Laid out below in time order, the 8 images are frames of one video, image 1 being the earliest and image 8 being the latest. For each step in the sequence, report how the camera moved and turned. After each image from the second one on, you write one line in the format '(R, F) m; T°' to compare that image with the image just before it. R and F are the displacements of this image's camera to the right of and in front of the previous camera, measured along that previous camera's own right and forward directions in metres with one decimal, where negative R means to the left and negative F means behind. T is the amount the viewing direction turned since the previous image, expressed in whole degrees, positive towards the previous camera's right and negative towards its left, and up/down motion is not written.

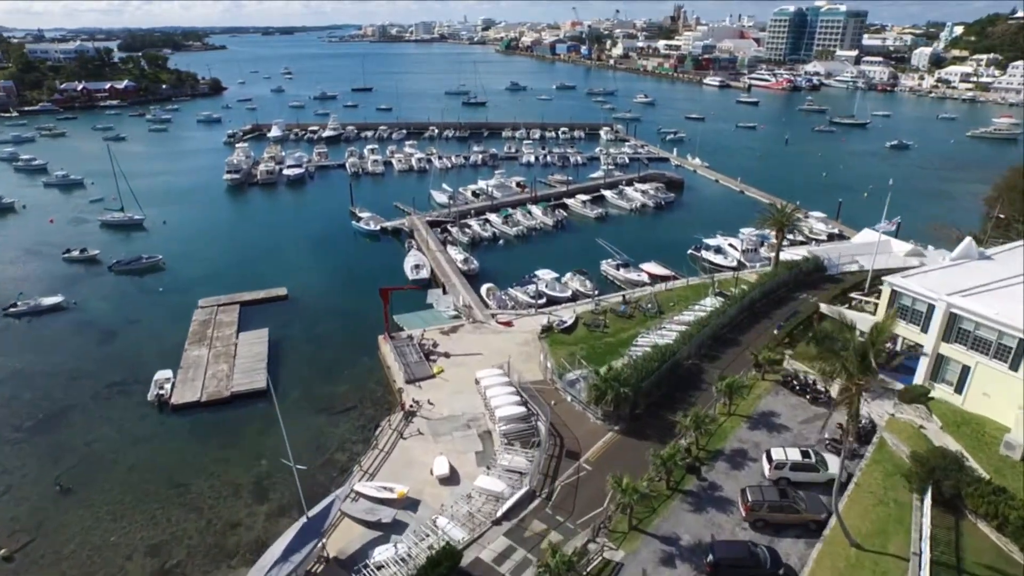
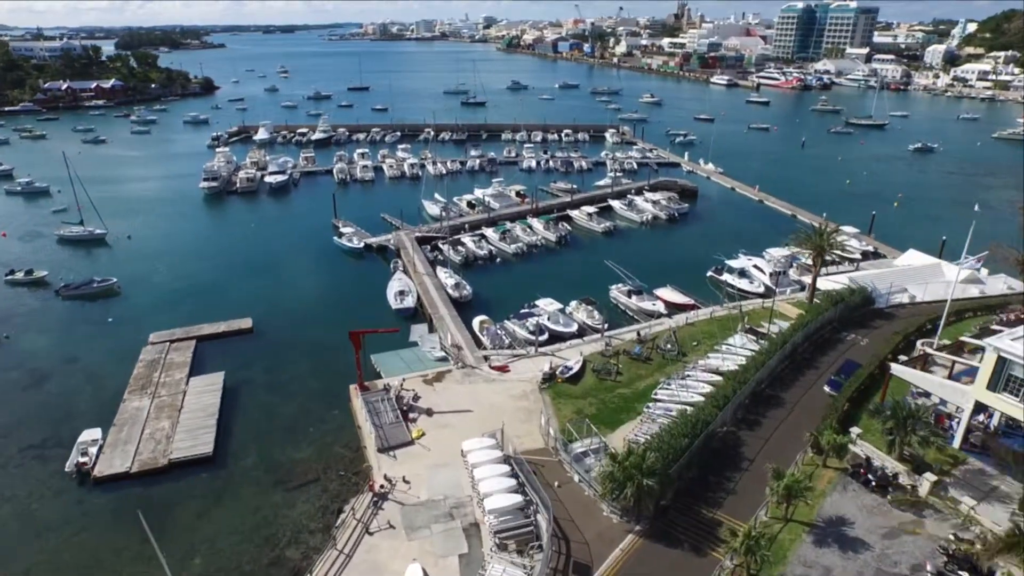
(+0.2, +4.7) m; 0°
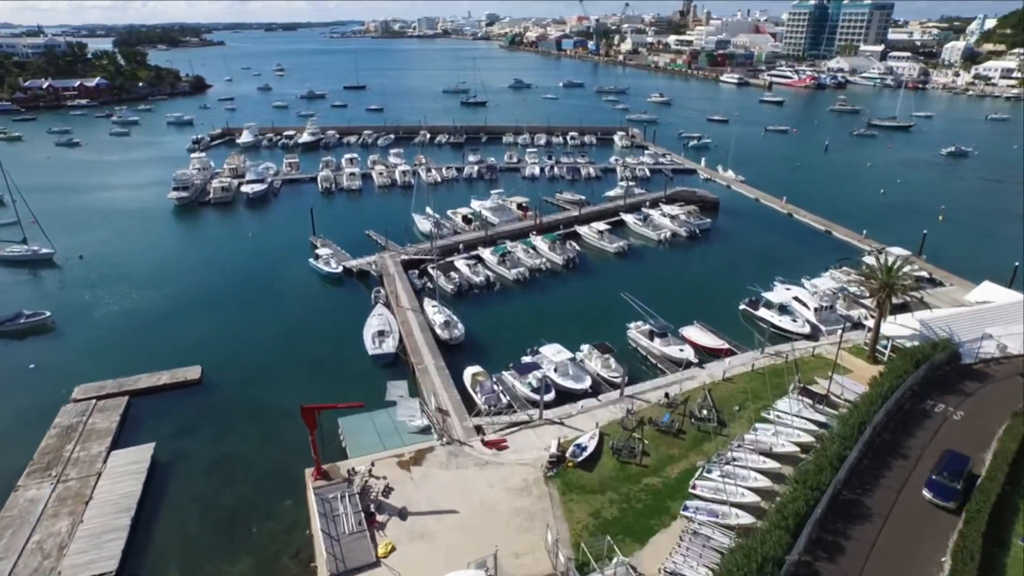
(+0.1, +5.5) m; 0°
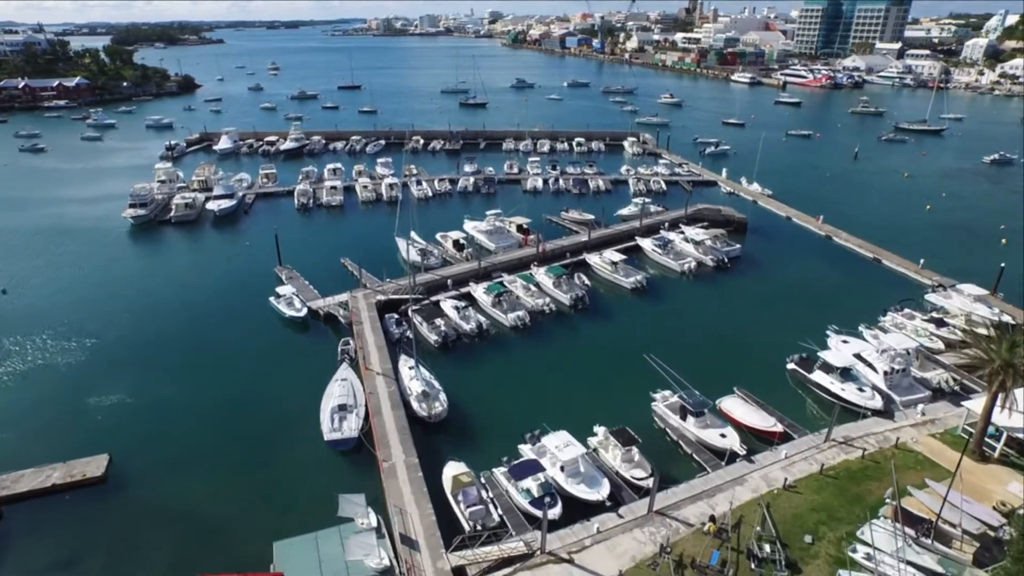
(+0.3, +6.2) m; 0°
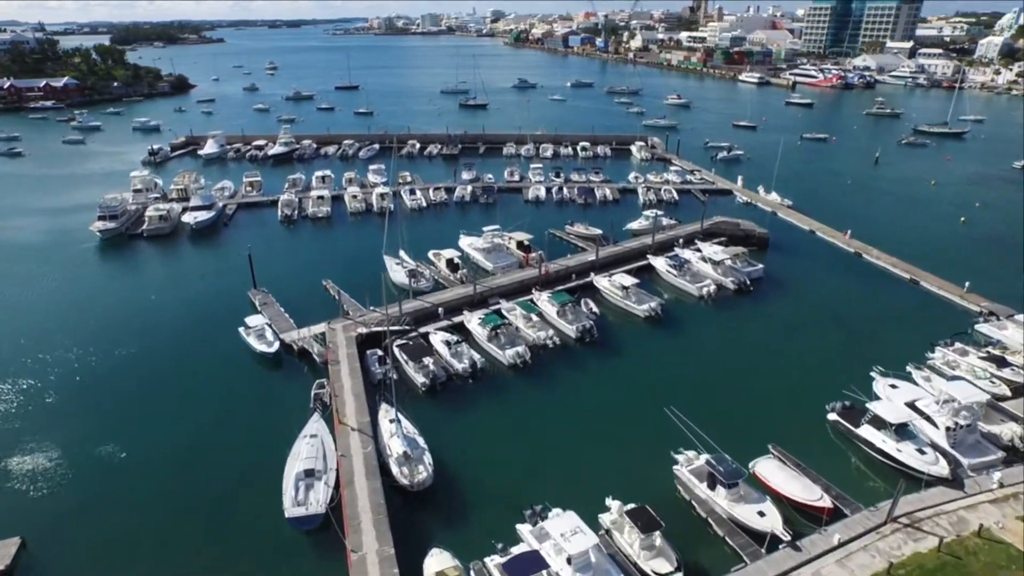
(+0.1, +3.7) m; 0°
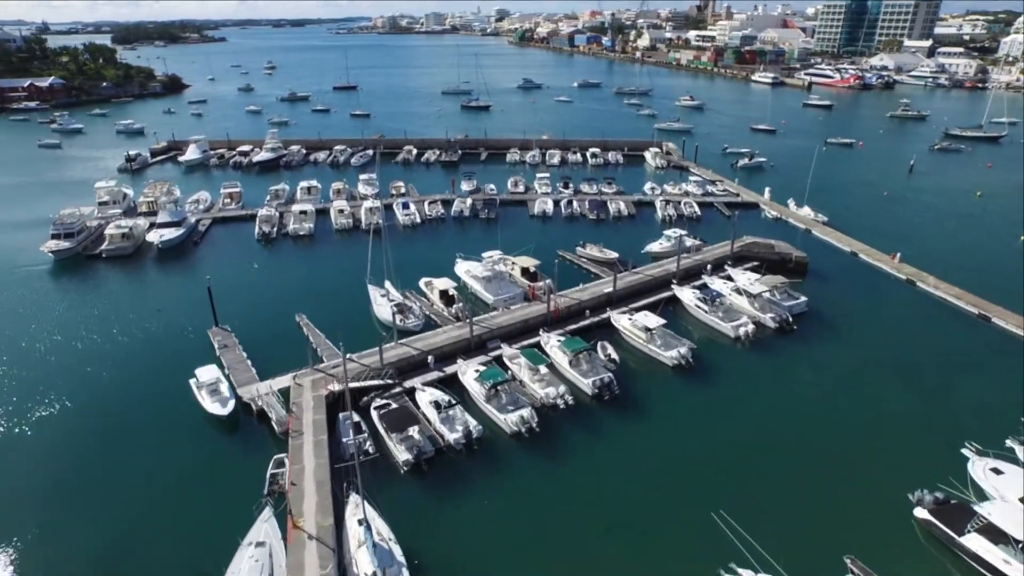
(0.0, +4.9) m; 0°
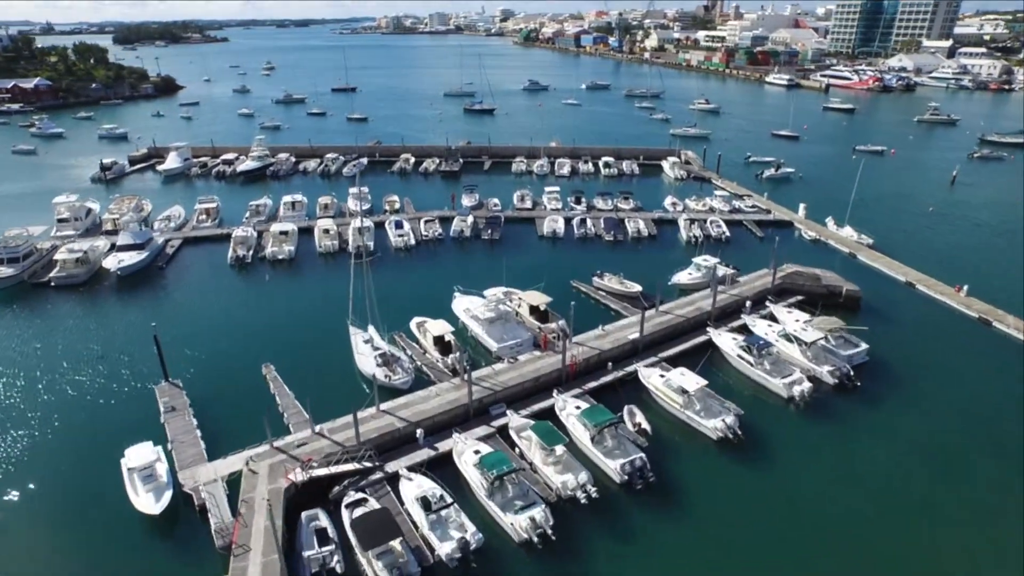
(-0.2, +4.8) m; 0°
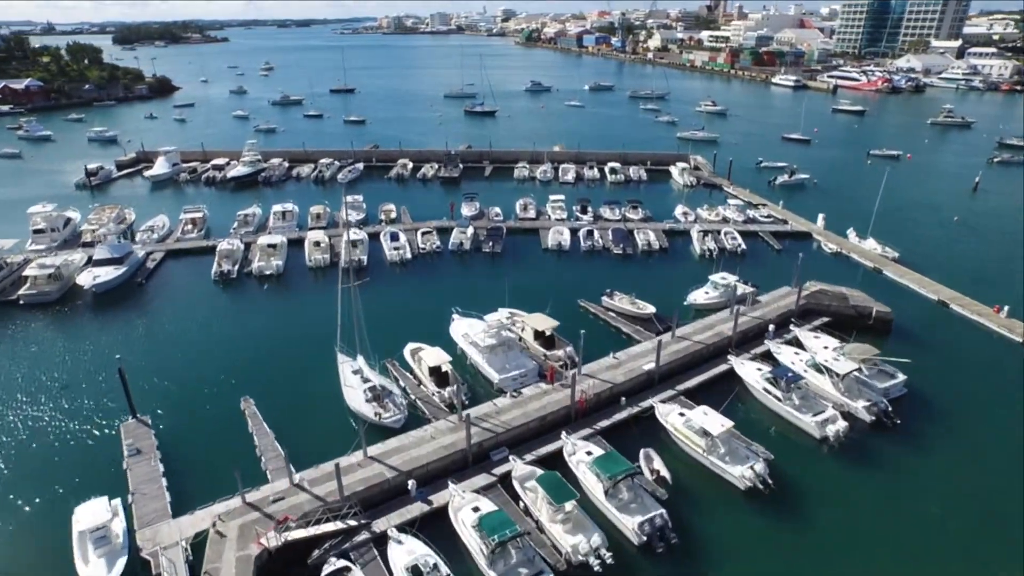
(-0.1, +2.3) m; 0°
